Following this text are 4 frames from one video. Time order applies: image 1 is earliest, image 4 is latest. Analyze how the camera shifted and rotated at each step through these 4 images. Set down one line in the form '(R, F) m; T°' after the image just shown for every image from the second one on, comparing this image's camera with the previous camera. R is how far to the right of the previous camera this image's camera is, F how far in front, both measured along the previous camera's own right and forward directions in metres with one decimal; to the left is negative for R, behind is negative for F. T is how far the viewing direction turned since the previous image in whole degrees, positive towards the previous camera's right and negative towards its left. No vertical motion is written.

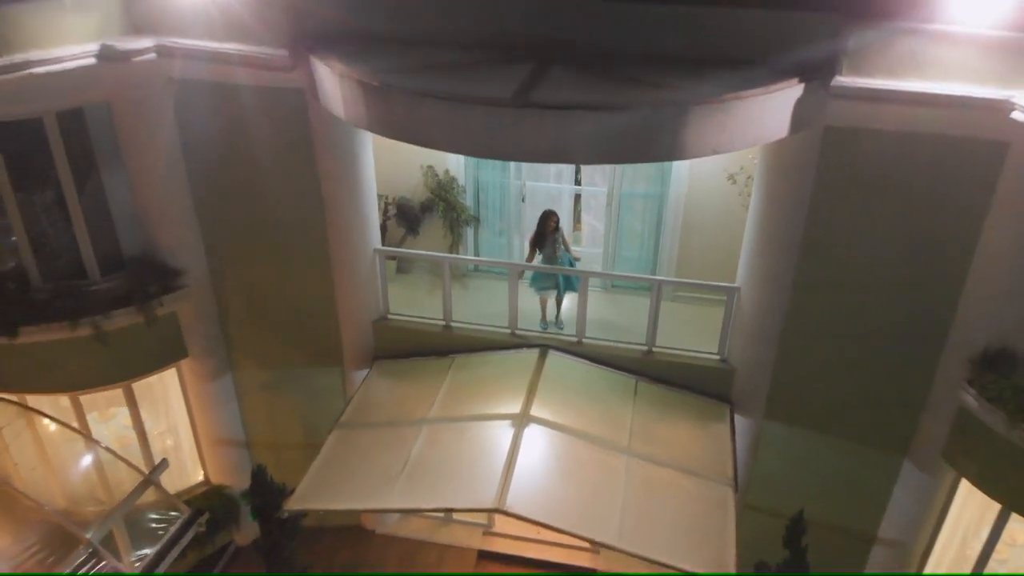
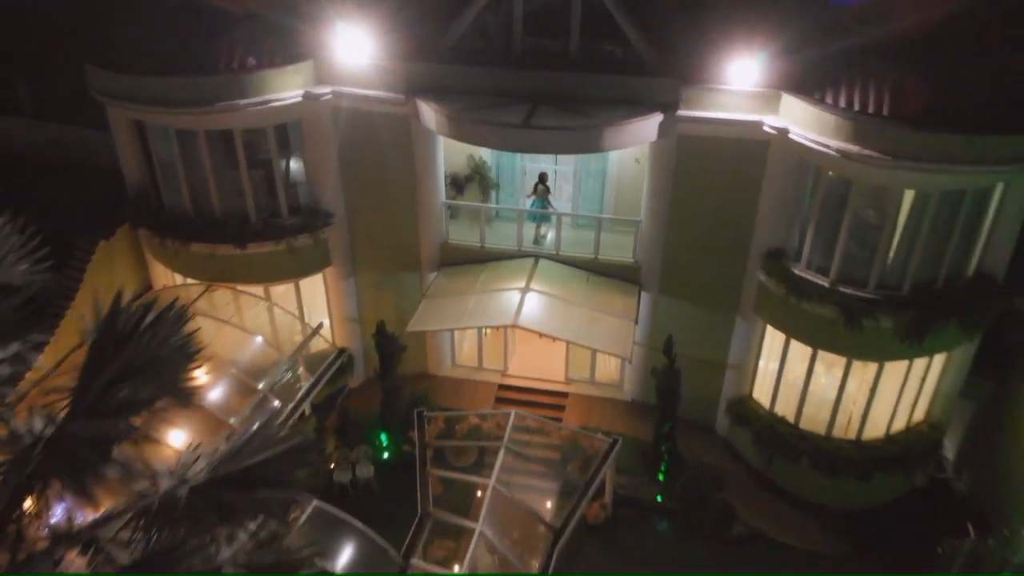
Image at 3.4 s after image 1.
(-0.2, -8.4) m; 0°
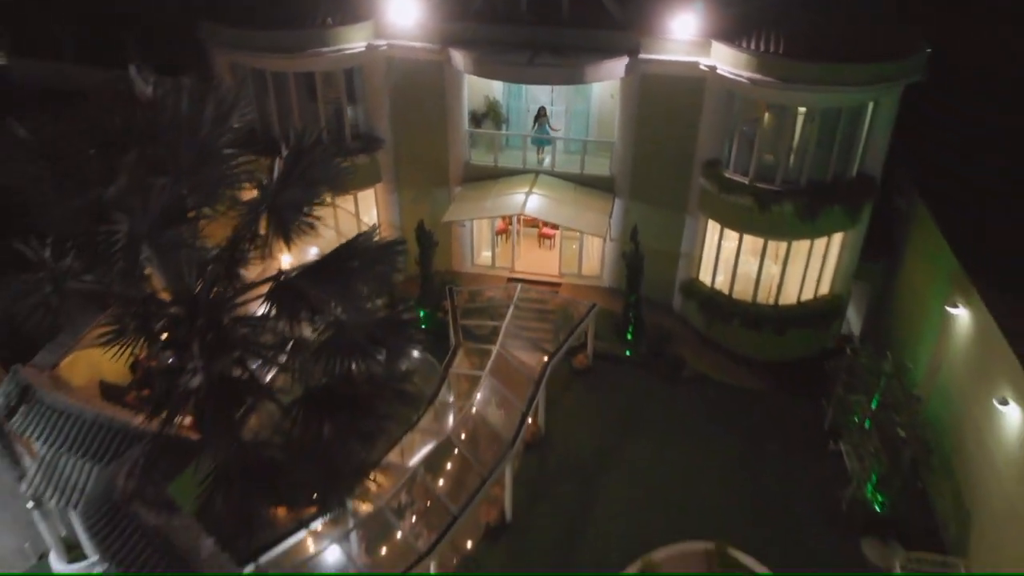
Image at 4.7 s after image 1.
(-0.3, -6.3) m; 0°
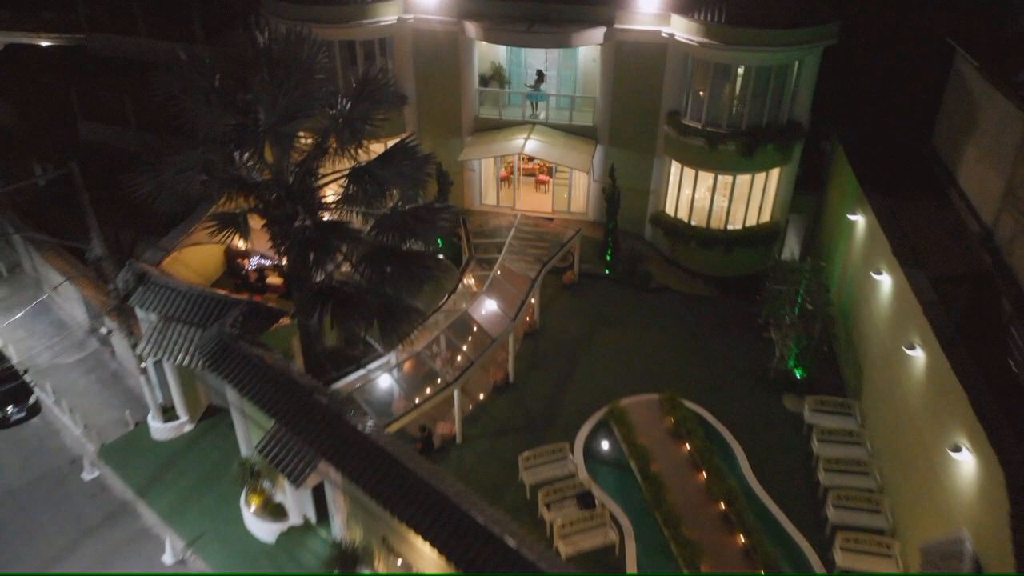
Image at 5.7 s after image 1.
(-0.2, -5.9) m; 0°
